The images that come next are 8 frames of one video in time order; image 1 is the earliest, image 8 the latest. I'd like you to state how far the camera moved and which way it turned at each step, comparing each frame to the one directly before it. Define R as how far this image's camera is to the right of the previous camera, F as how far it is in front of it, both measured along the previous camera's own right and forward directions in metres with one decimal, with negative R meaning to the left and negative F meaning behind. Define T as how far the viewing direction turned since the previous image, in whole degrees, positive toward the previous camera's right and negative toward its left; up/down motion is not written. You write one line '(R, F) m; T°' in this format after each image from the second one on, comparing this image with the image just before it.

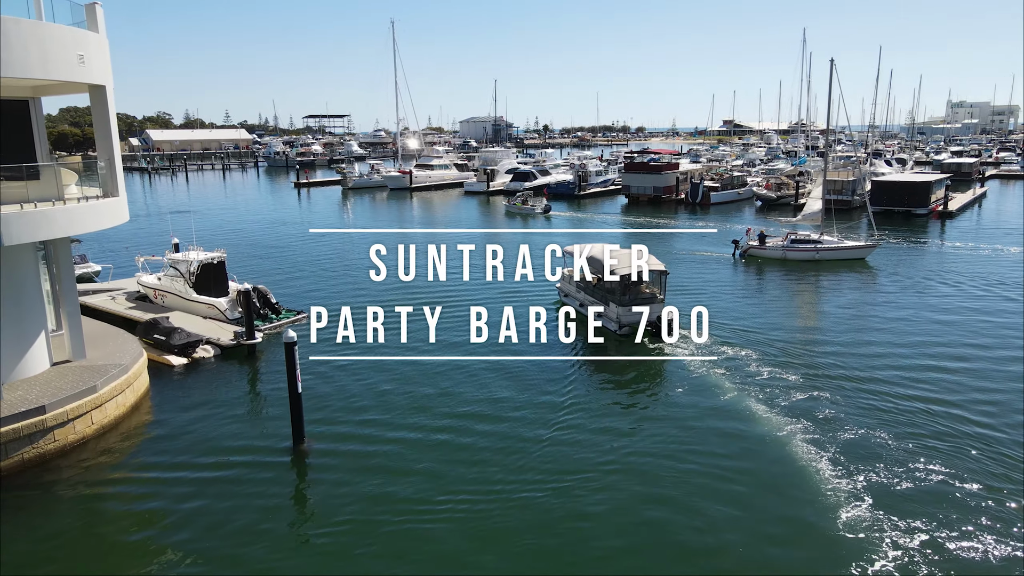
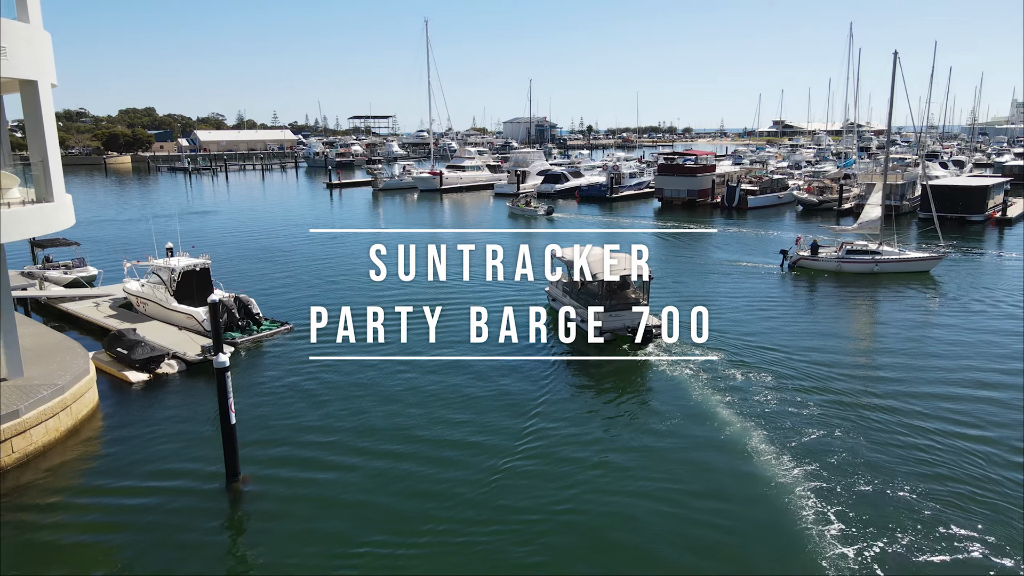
(+1.5, +1.8) m; -4°
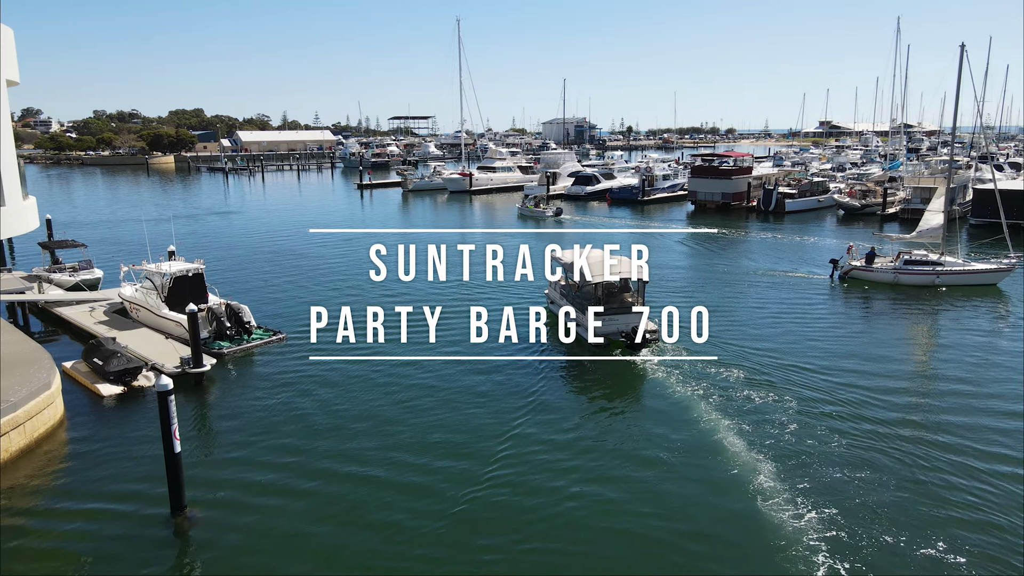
(+1.0, +1.4) m; -3°
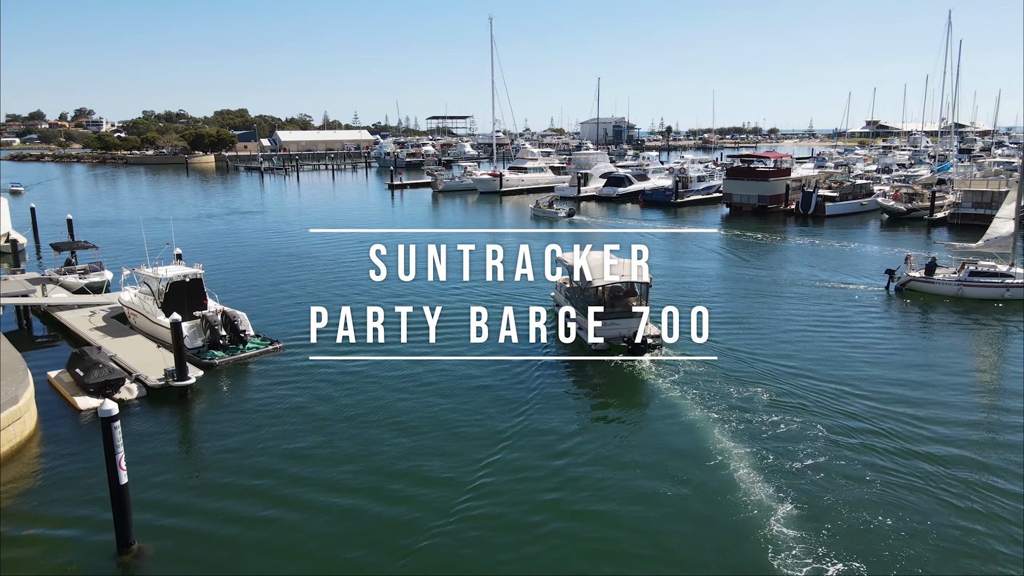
(+0.8, +1.3) m; -3°
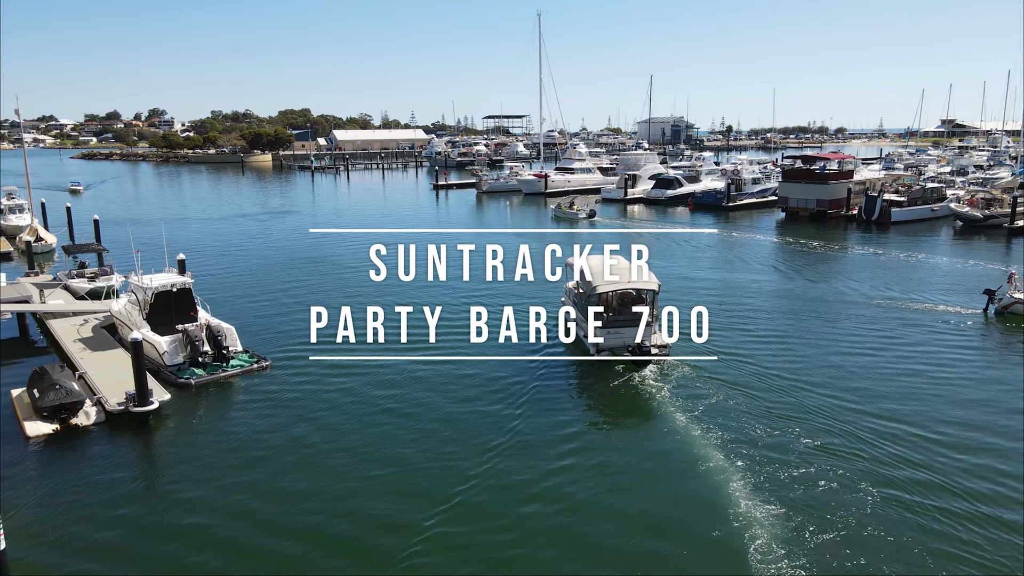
(+1.2, +2.2) m; -4°
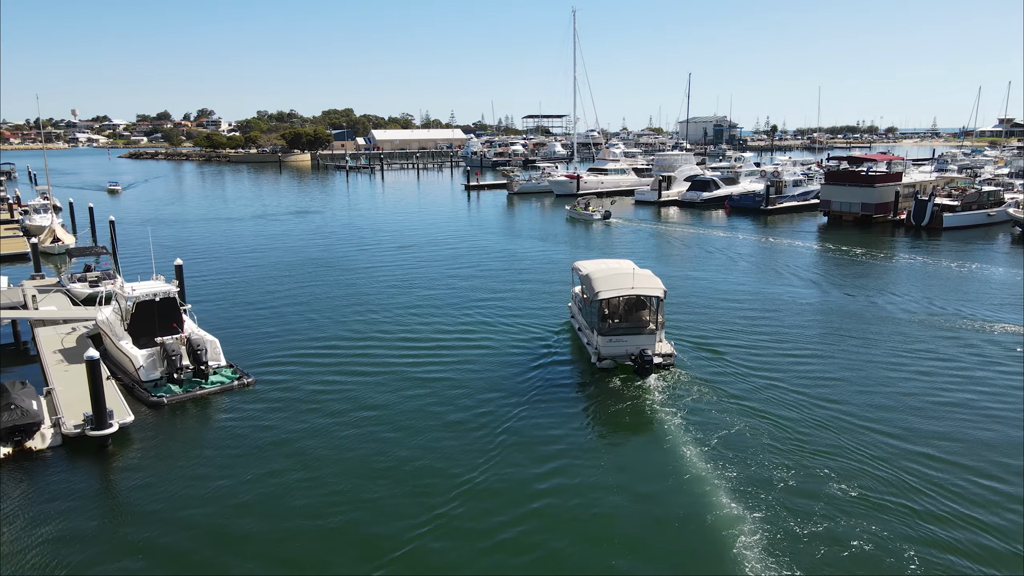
(+0.9, +1.7) m; -3°
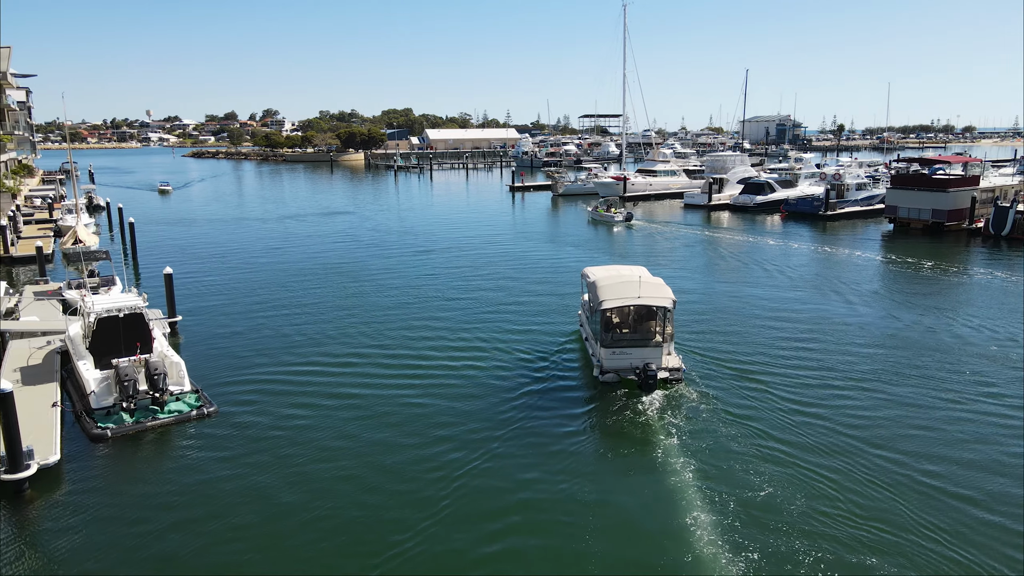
(+1.3, +2.4) m; -4°
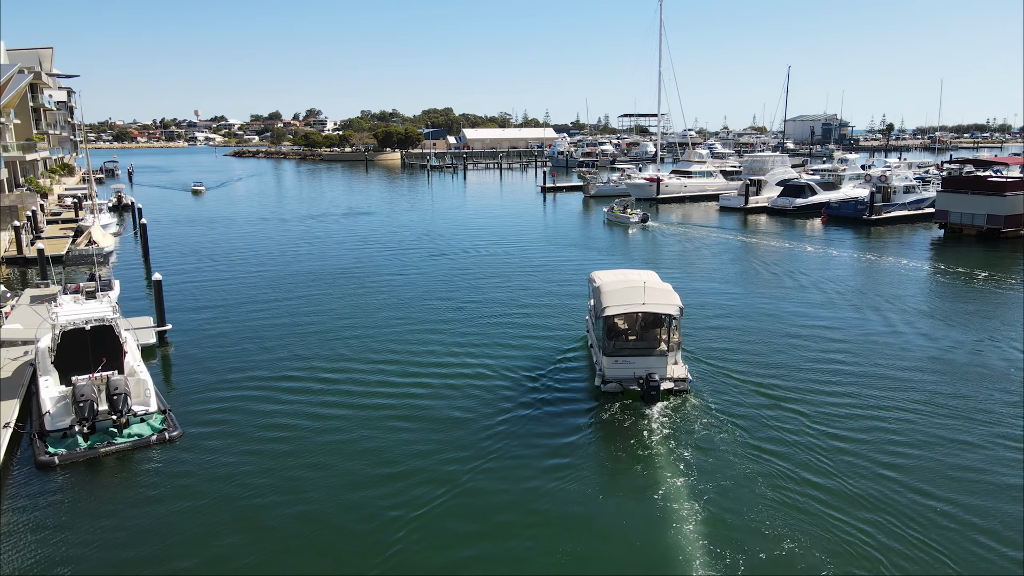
(+0.9, +1.7) m; -3°
